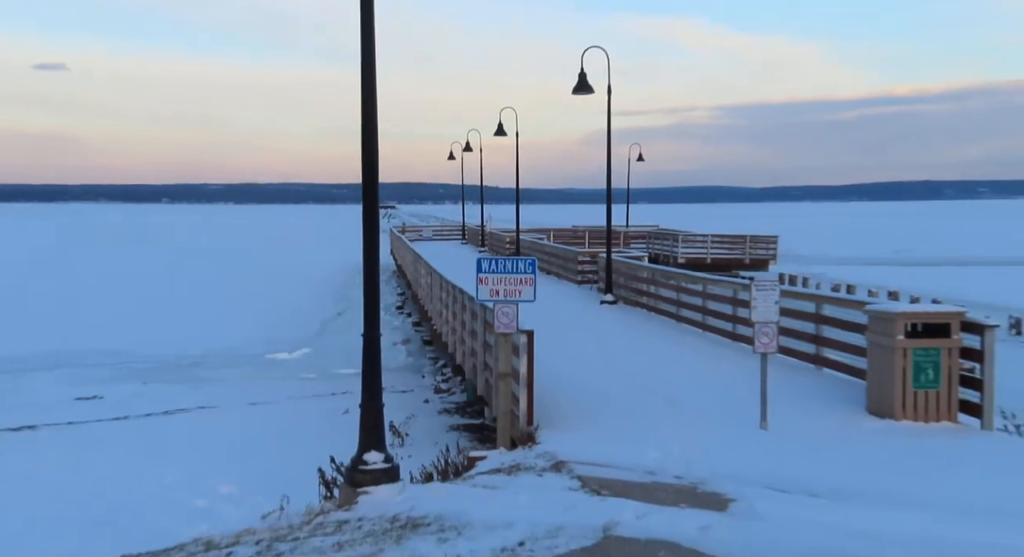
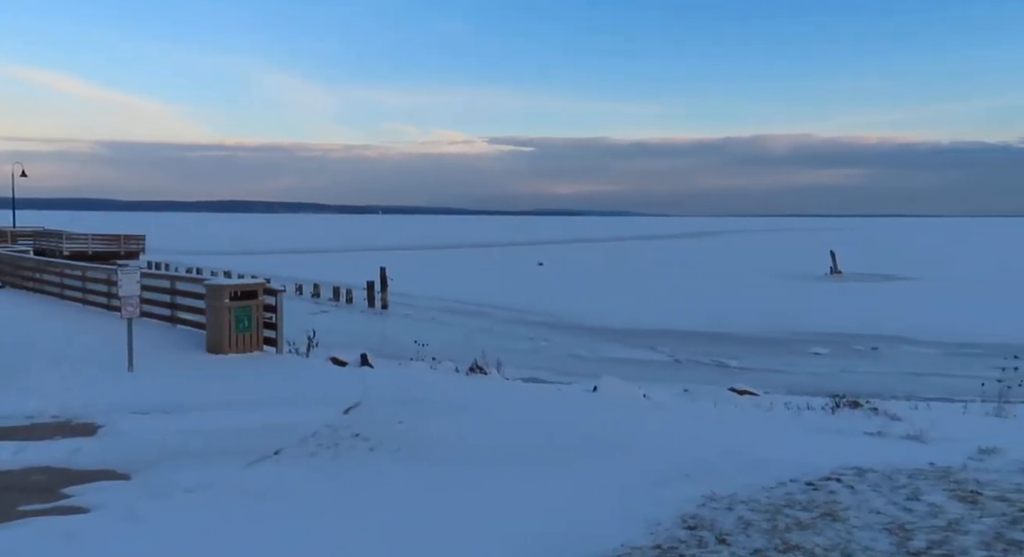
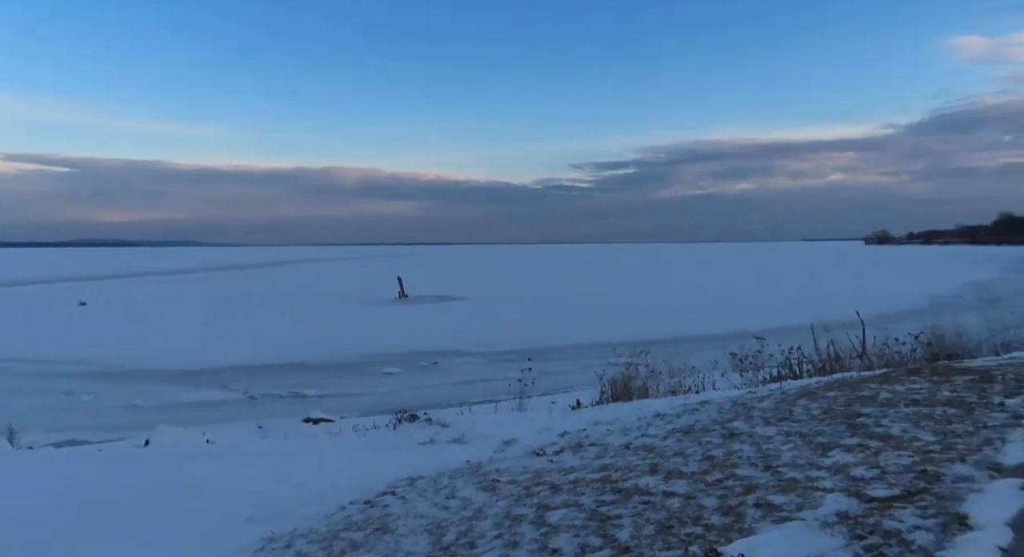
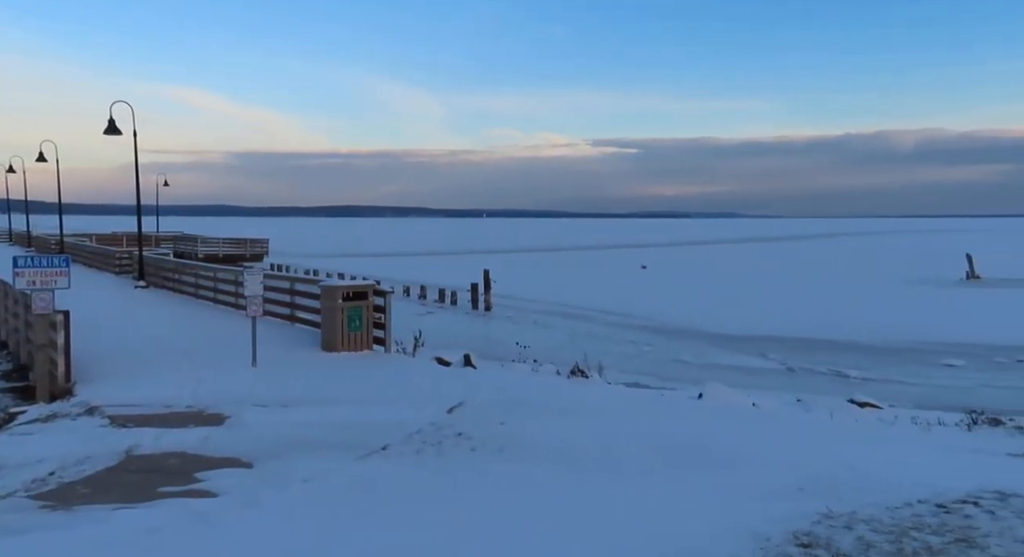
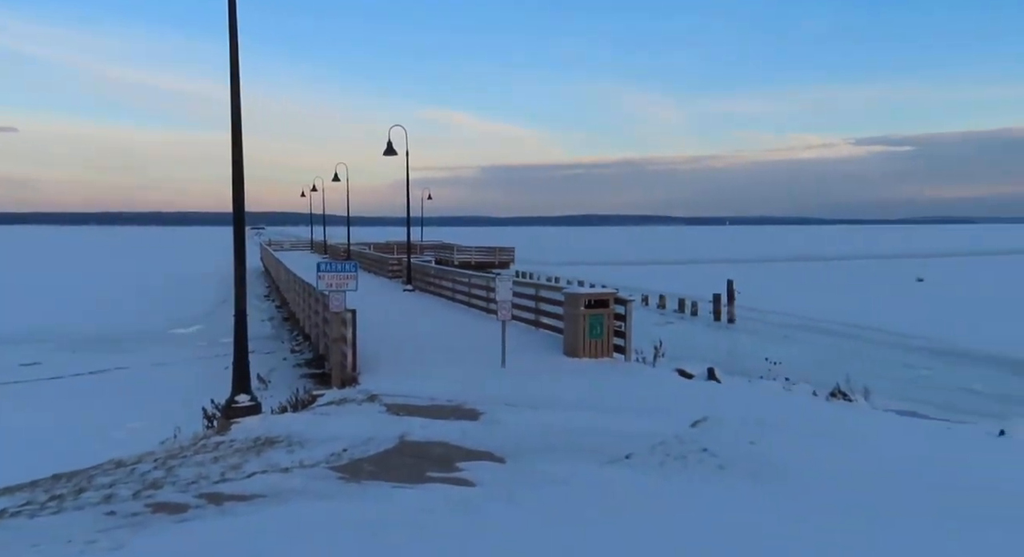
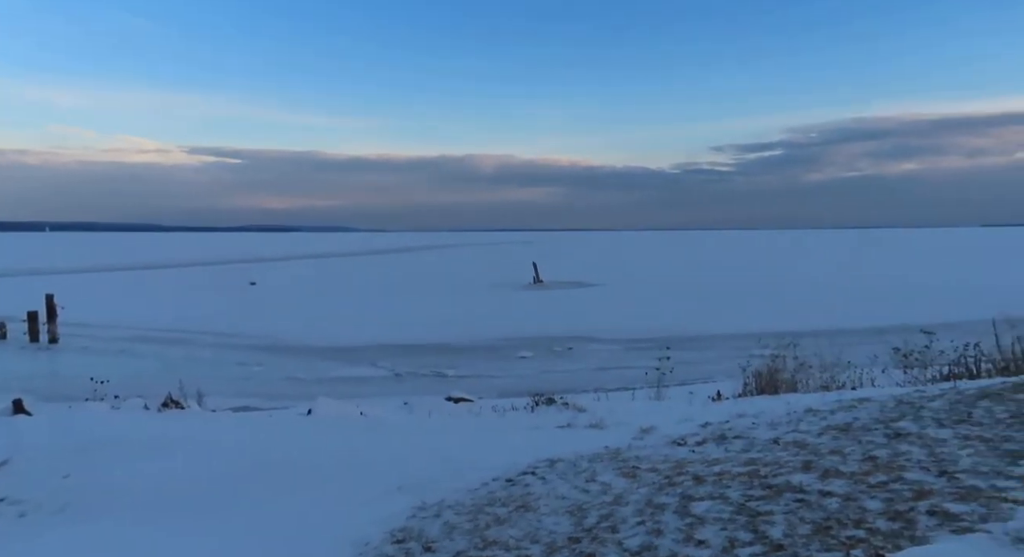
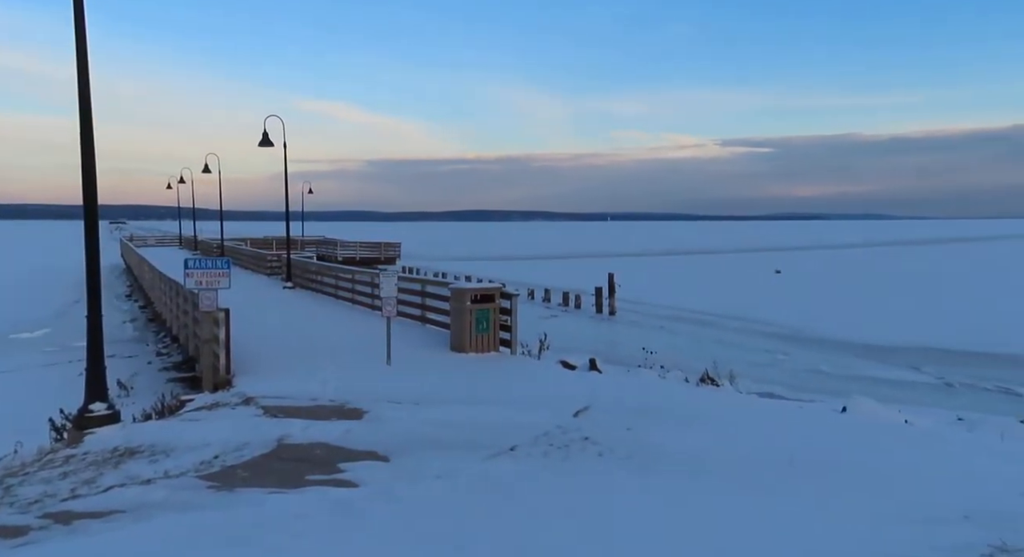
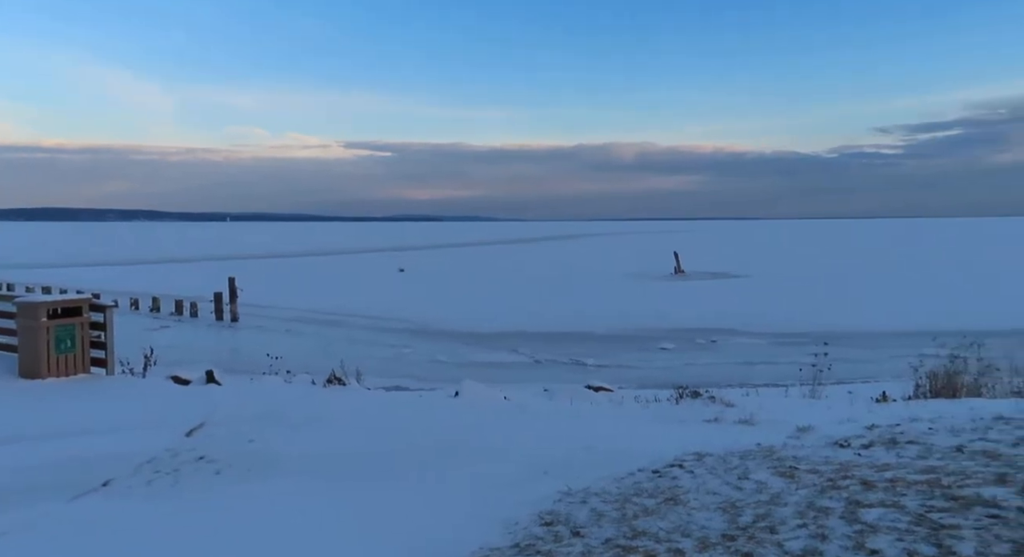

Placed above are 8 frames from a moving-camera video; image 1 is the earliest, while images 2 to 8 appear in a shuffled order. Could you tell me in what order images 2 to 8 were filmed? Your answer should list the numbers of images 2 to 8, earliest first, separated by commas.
5, 7, 4, 2, 8, 6, 3
